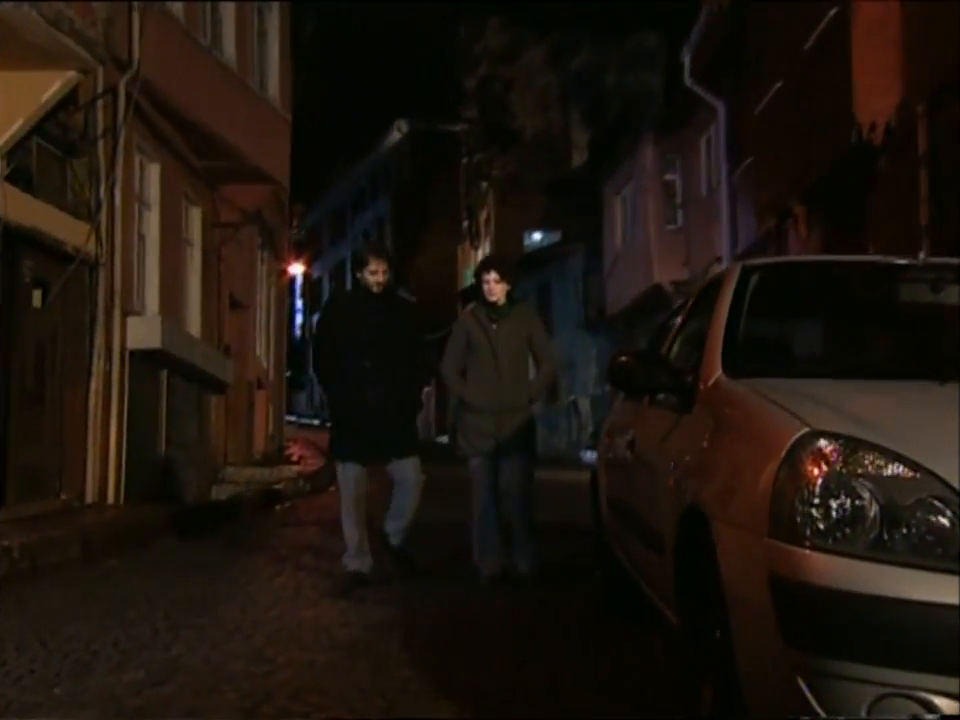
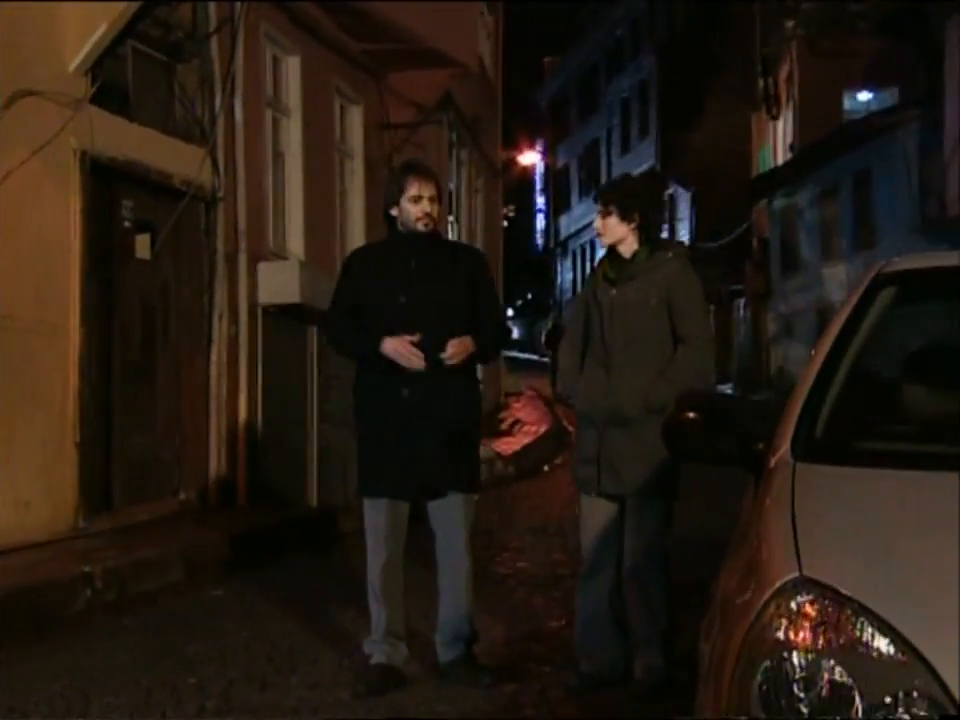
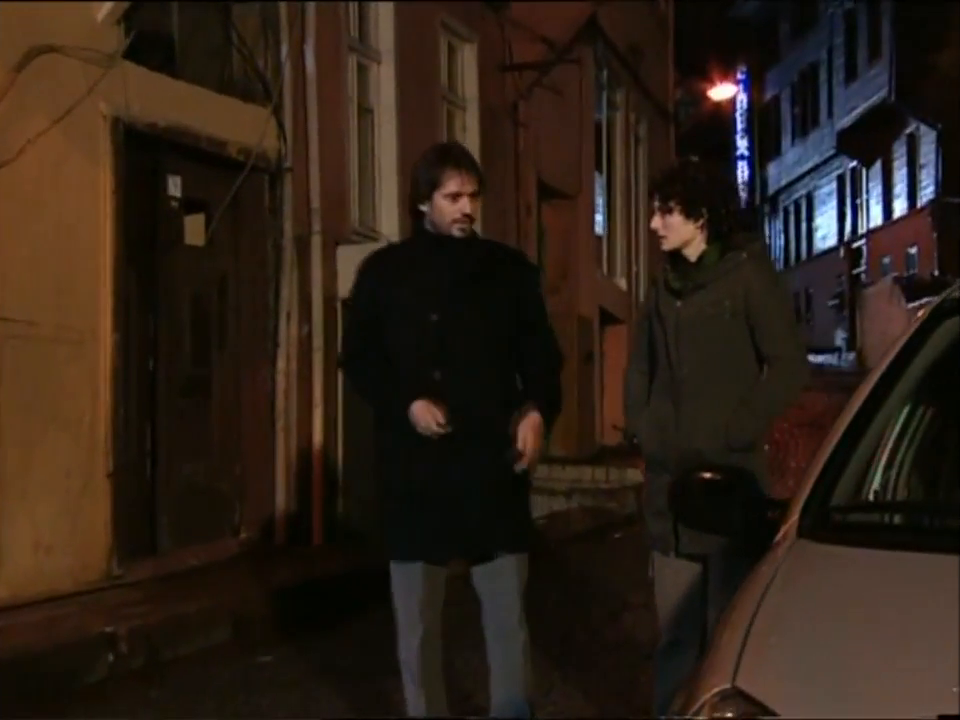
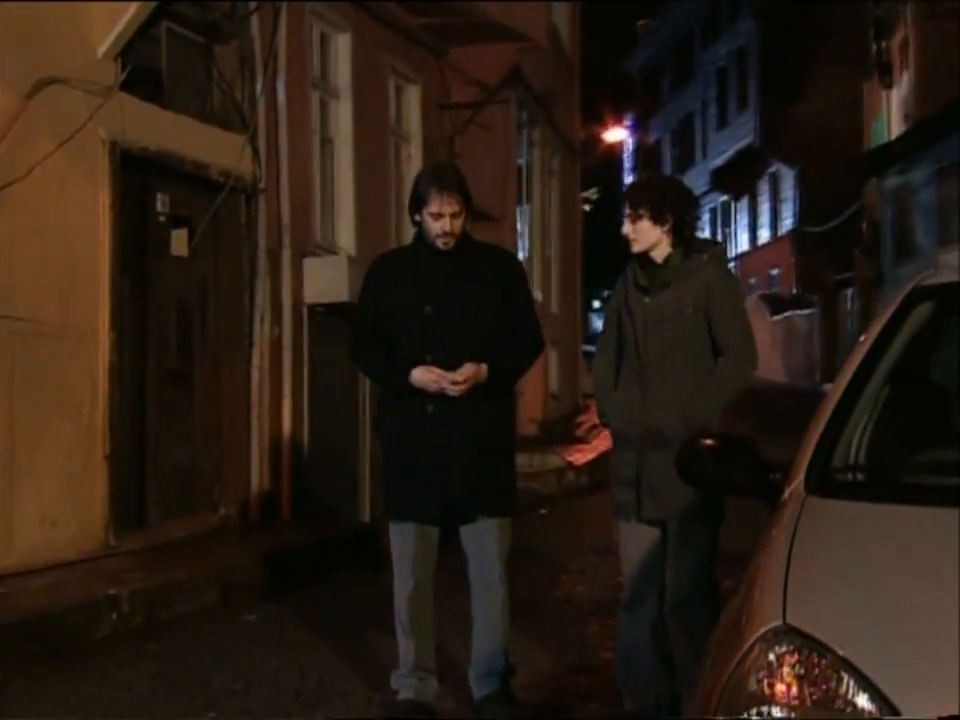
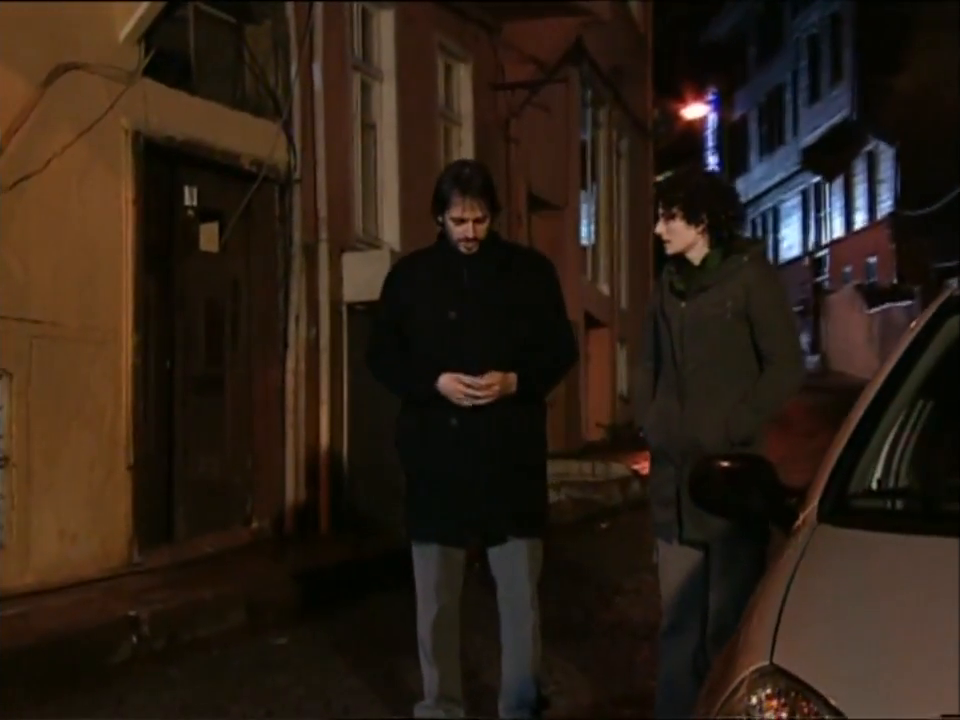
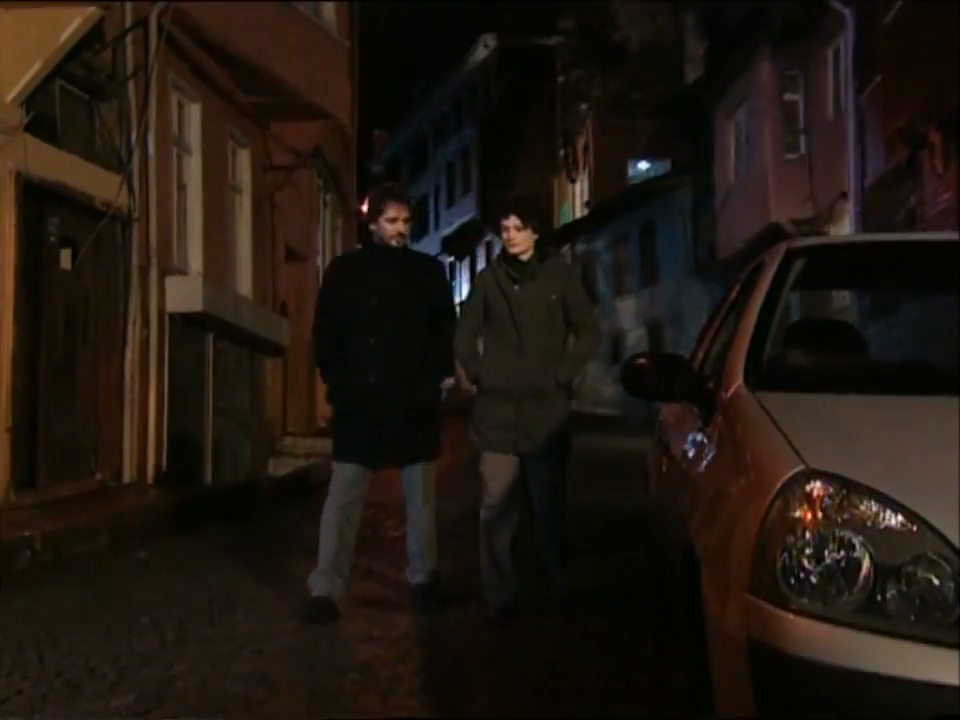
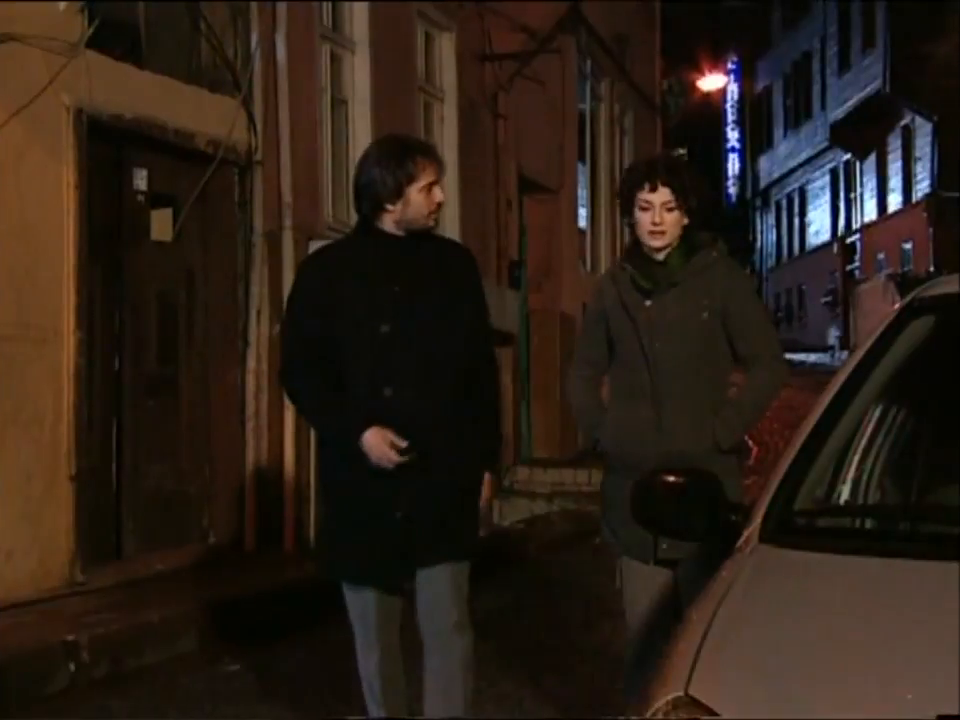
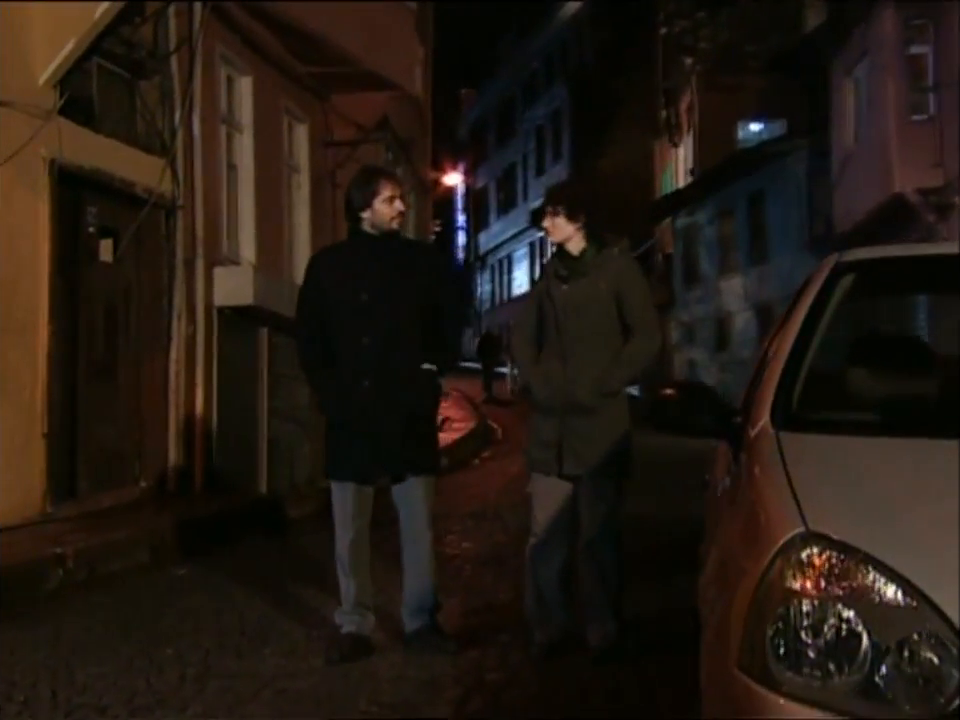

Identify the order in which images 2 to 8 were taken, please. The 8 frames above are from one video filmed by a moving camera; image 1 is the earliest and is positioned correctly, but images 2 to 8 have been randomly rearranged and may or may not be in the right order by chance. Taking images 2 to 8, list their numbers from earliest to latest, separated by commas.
6, 8, 2, 4, 5, 3, 7
